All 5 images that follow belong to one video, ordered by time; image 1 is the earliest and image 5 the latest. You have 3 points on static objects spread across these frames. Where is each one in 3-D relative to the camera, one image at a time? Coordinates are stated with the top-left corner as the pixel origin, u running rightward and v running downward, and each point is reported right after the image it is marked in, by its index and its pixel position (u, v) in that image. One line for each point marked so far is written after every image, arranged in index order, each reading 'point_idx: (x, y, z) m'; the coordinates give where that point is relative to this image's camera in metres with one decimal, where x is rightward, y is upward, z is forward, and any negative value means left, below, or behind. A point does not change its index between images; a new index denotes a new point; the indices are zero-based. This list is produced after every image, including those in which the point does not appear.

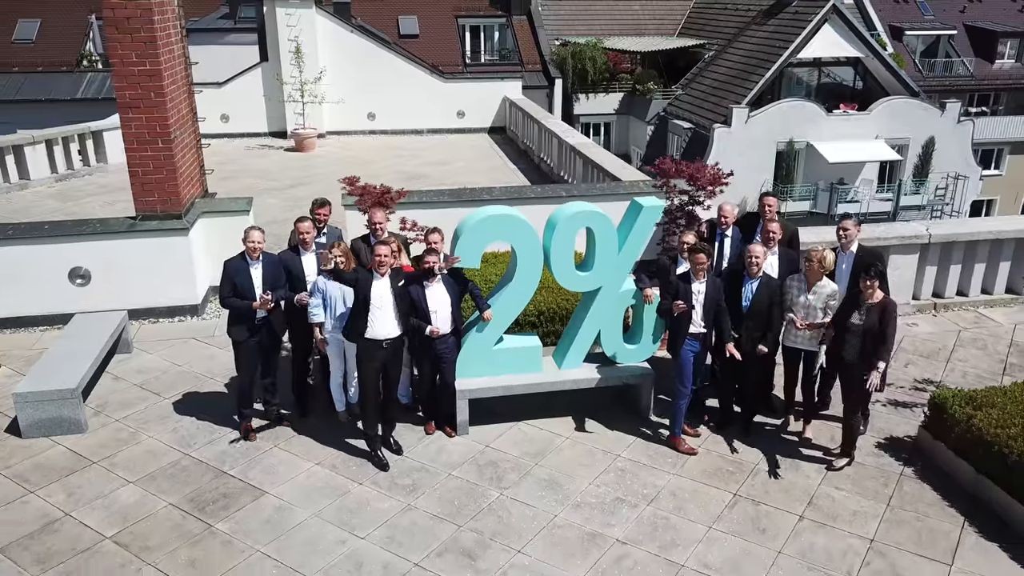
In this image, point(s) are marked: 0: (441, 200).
0: (-0.7, +0.9, +9.2) m
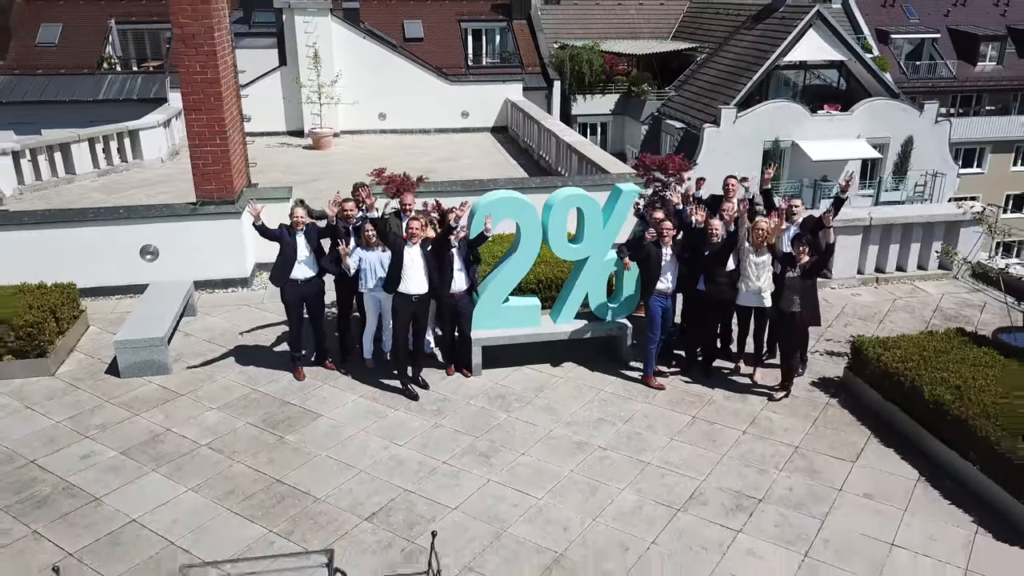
0: (-0.6, +1.1, +10.7) m
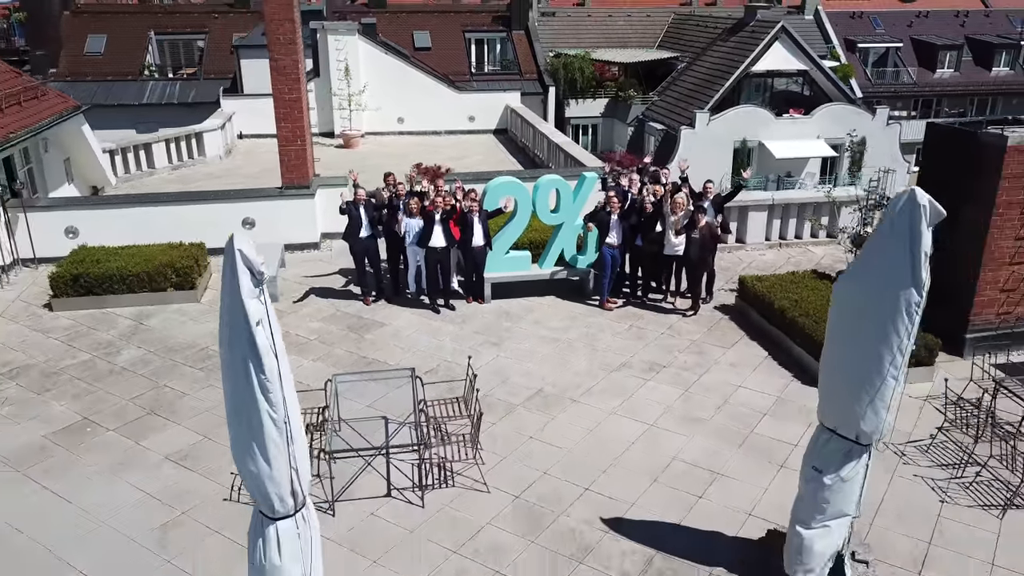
0: (-0.7, +1.6, +14.2) m
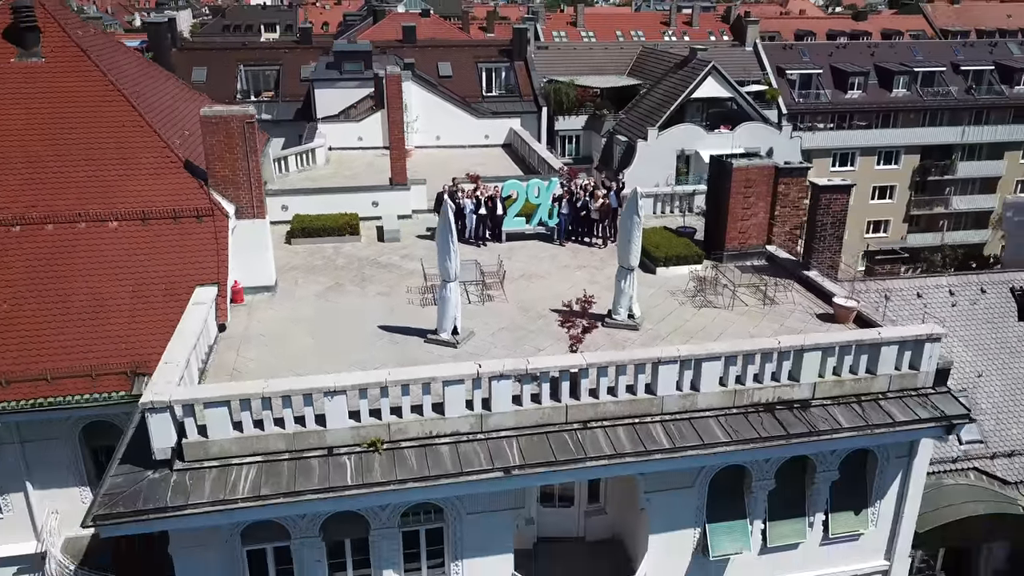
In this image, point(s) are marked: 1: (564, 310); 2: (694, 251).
0: (-0.6, +2.9, +25.6) m
1: (+1.0, -0.4, +17.8) m
2: (+3.8, +0.7, +20.0) m
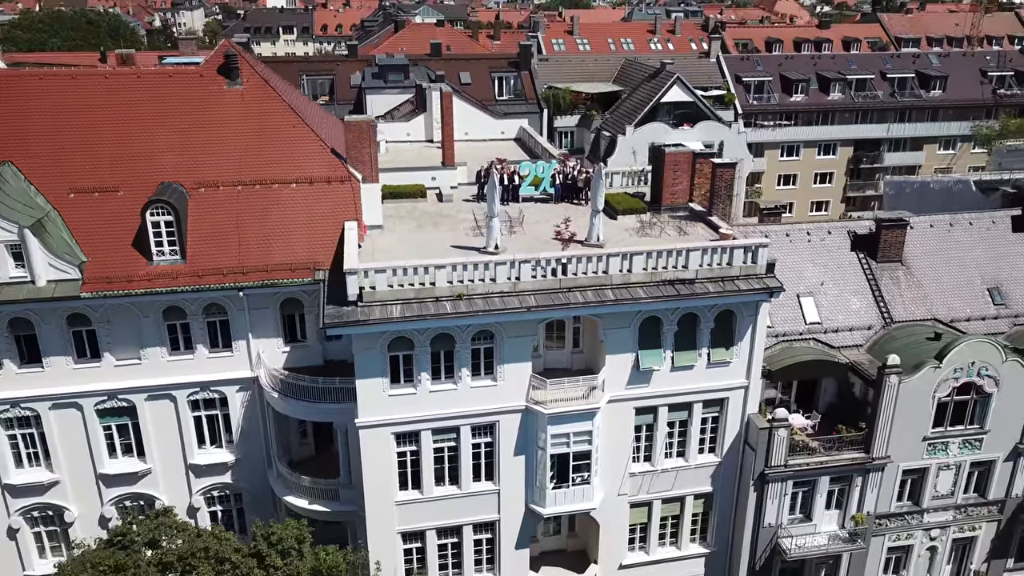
0: (-0.1, +4.9, +37.6) m
1: (+1.5, +1.6, +29.8) m
2: (+4.3, +2.7, +32.0) m
